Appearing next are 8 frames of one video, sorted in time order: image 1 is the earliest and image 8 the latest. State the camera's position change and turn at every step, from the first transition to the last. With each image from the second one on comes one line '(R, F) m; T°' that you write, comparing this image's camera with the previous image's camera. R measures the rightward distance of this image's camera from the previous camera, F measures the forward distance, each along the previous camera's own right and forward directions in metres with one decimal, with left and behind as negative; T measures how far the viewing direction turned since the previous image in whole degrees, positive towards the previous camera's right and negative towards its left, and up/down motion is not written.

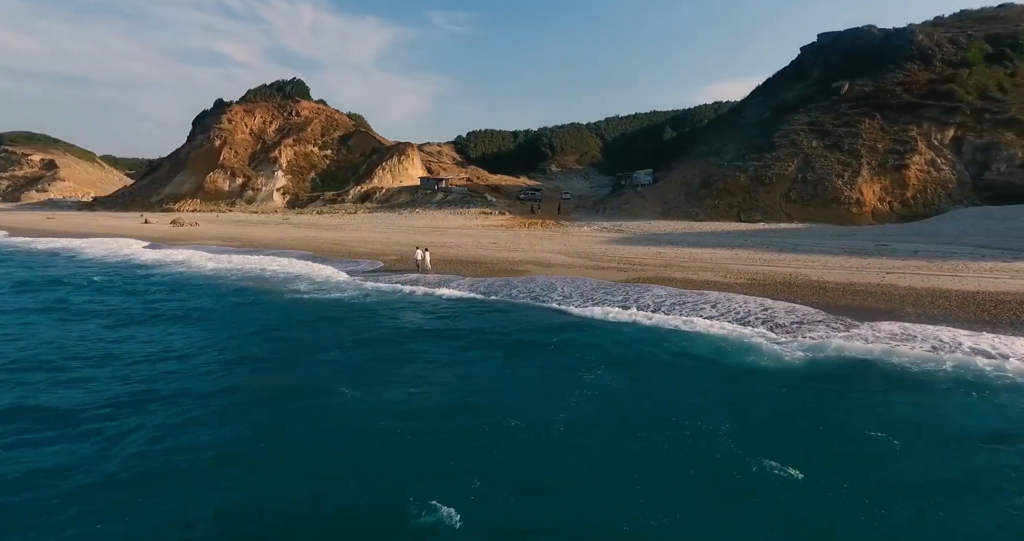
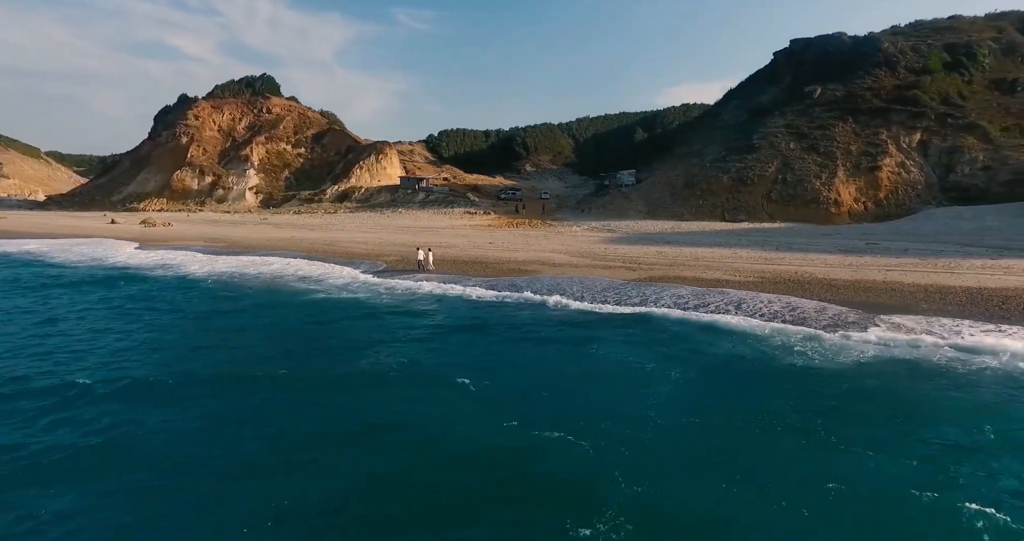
(-1.5, 0.0) m; +4°
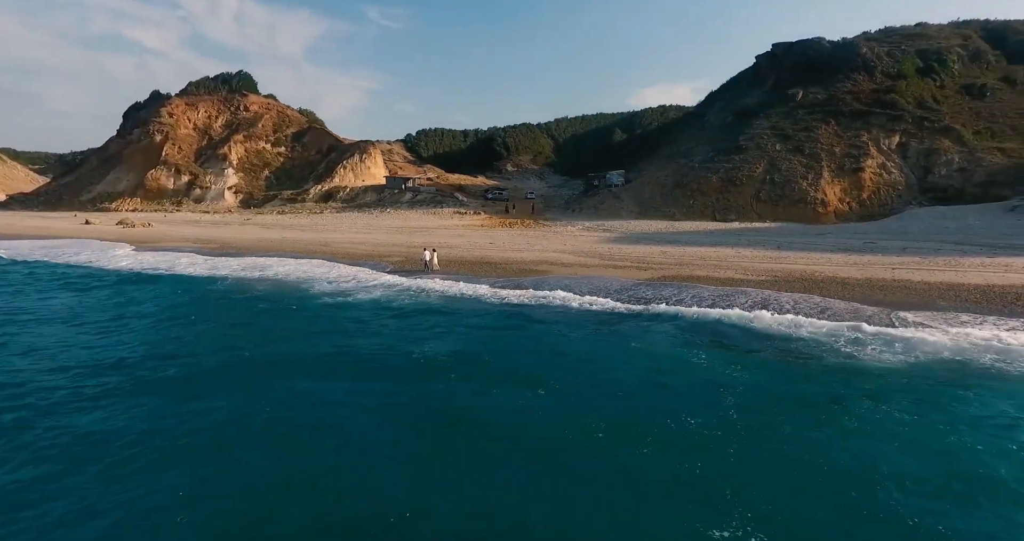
(-1.4, +0.1) m; +3°
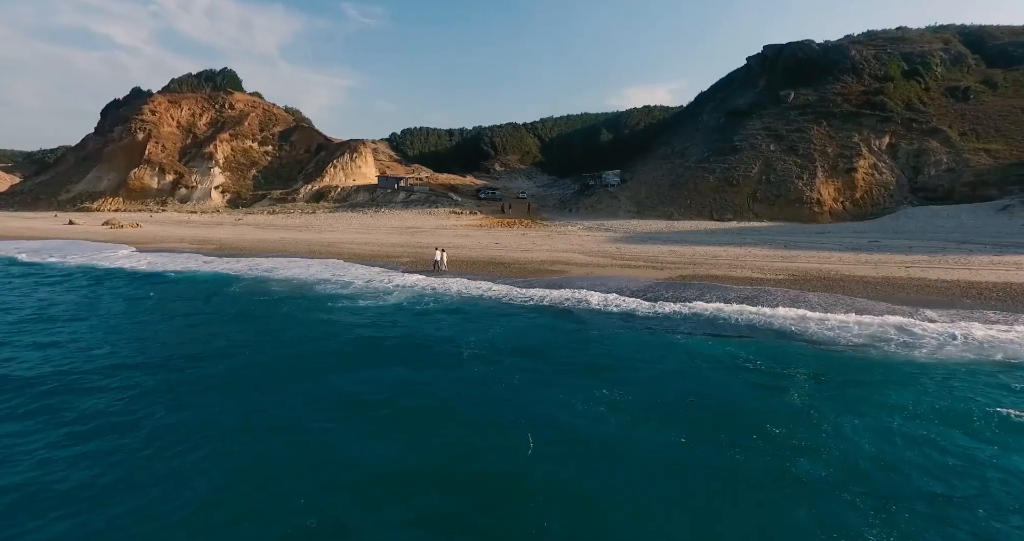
(-1.2, +0.1) m; +2°
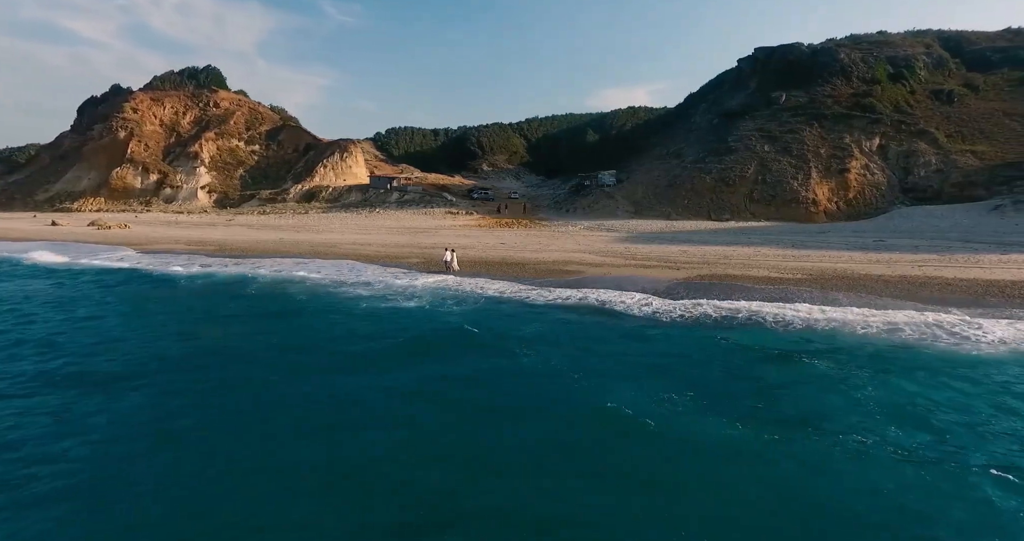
(-1.3, +0.1) m; +2°
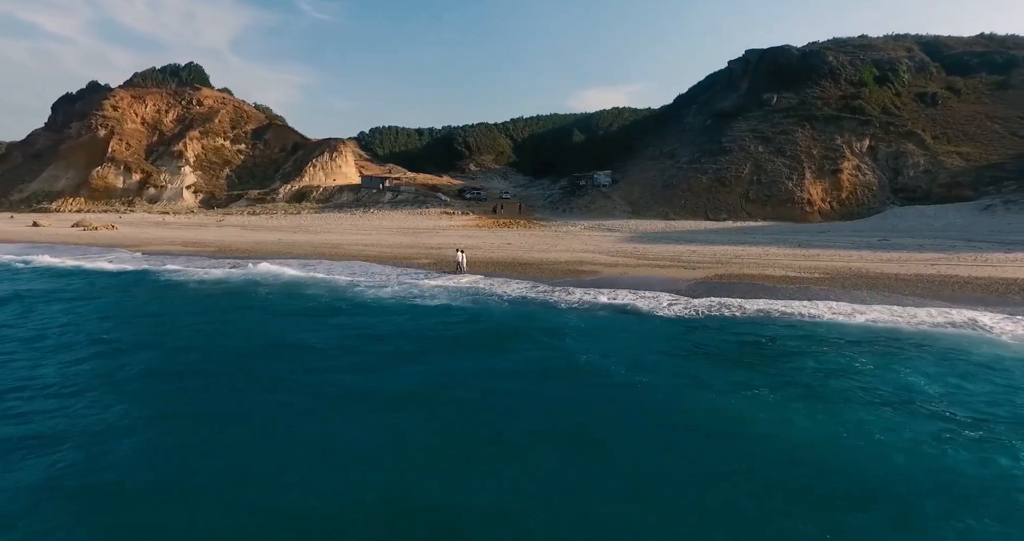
(-1.3, +0.2) m; +2°
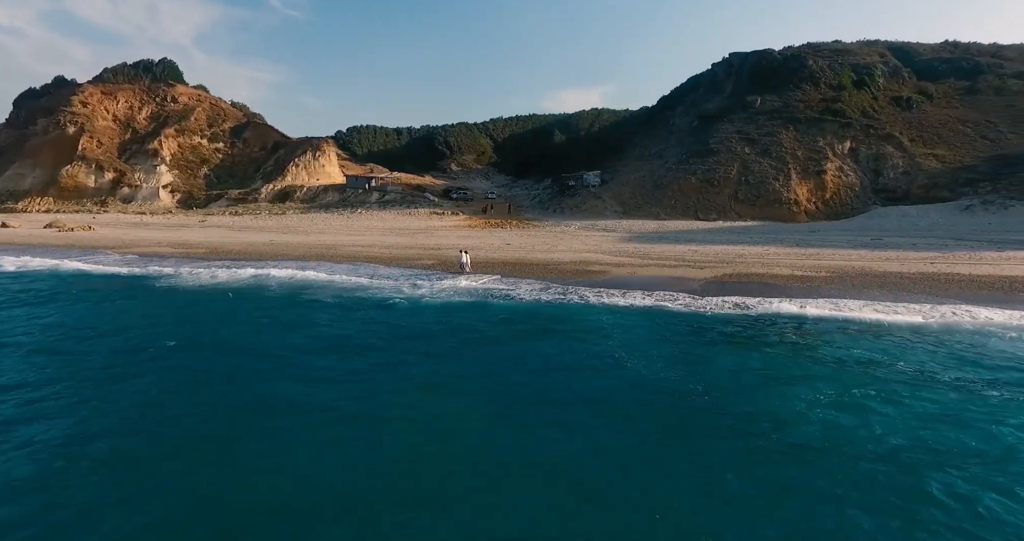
(-1.2, +0.1) m; +3°
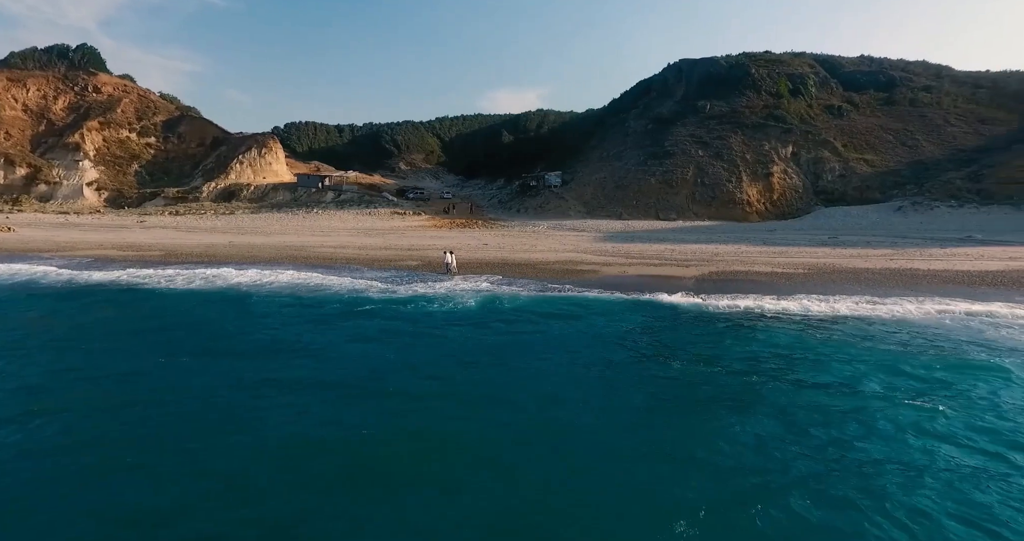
(-1.9, +0.2) m; +6°
